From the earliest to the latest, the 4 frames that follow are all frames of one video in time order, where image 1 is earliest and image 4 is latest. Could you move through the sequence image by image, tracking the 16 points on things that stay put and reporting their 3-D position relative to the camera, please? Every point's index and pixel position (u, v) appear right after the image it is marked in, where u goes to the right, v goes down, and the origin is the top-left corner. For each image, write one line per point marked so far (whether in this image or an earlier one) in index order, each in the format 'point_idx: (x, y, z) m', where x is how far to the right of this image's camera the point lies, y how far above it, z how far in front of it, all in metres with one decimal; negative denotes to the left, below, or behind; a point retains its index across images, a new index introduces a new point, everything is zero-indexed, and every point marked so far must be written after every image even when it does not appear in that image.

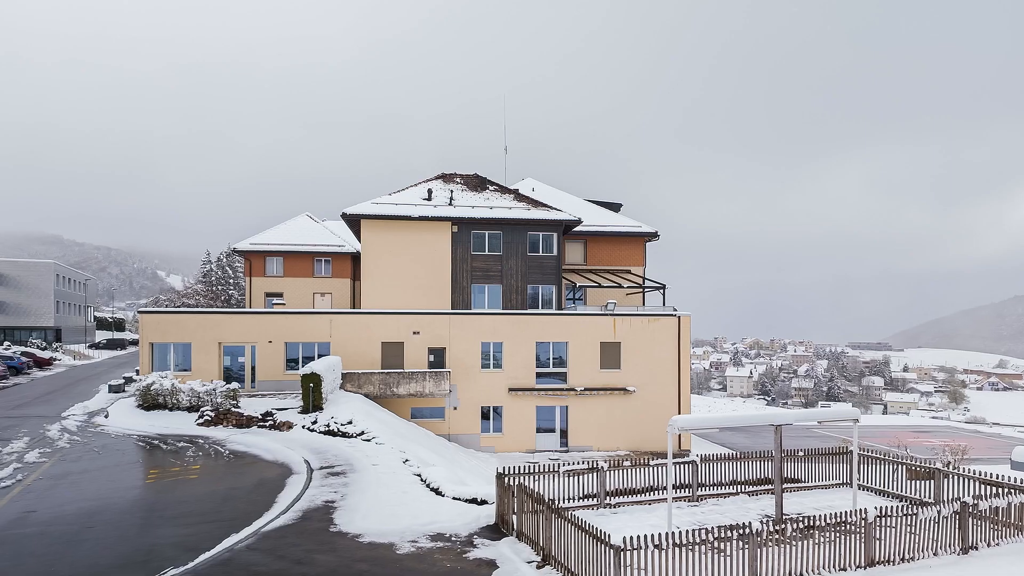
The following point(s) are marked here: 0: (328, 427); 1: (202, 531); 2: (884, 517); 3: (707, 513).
0: (-5.9, -4.5, +18.2) m
1: (-5.2, -4.1, +9.5) m
2: (+5.5, -3.5, +8.5) m
3: (+3.7, -4.3, +10.8) m
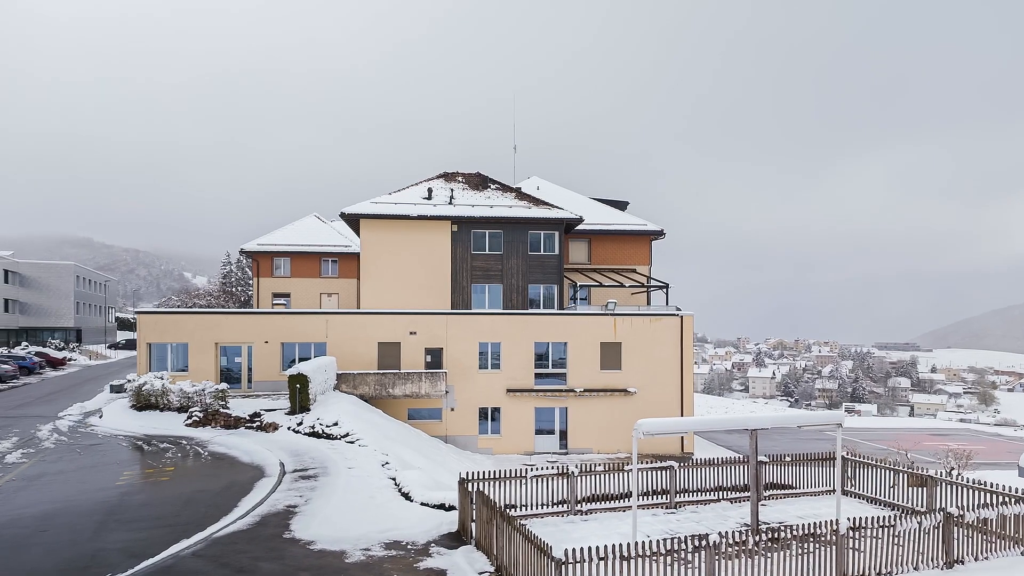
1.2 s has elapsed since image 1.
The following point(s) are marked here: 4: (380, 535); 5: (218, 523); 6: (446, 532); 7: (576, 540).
0: (-6.3, -4.5, +18.0) m
1: (-5.9, -4.1, +9.2) m
2: (+4.8, -3.4, +8.0) m
3: (+3.1, -4.2, +10.3) m
4: (-2.2, -4.1, +9.4) m
5: (-5.2, -4.1, +9.9) m
6: (-1.1, -4.1, +9.6) m
7: (+1.0, -4.2, +9.5) m
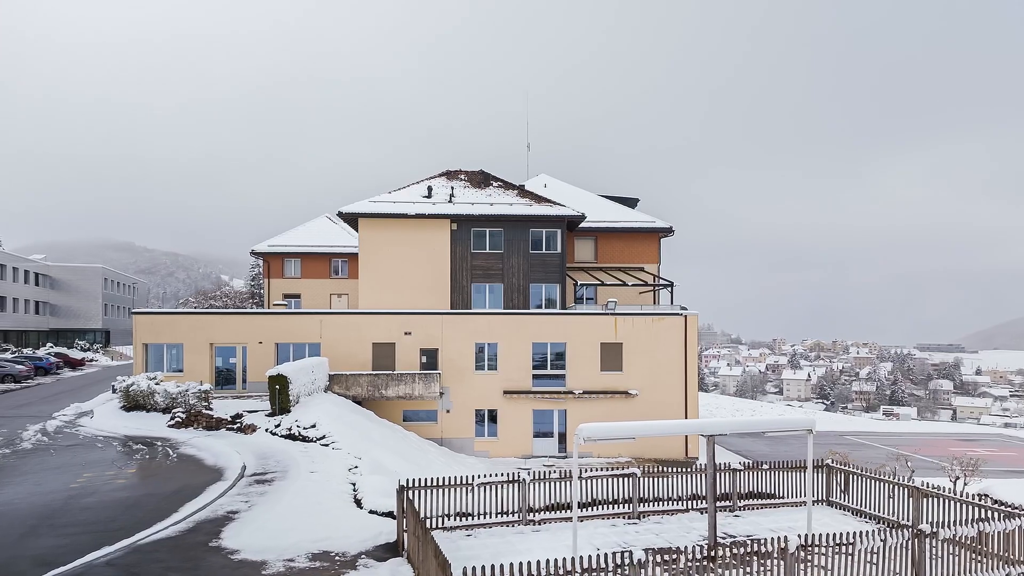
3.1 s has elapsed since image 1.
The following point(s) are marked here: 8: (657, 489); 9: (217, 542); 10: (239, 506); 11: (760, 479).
0: (-6.9, -4.5, +17.6) m
1: (-6.8, -4.0, +8.9) m
2: (+3.8, -3.3, +7.2) m
3: (+2.2, -4.1, +9.6) m
4: (-3.1, -4.0, +8.9) m
5: (-6.1, -4.0, +9.5) m
6: (-2.1, -4.1, +9.0) m
7: (+0.1, -4.1, +8.8) m
8: (+2.7, -3.7, +10.5) m
9: (-4.6, -4.0, +8.9) m
10: (-5.1, -4.1, +10.6) m
11: (+4.9, -3.8, +11.3) m
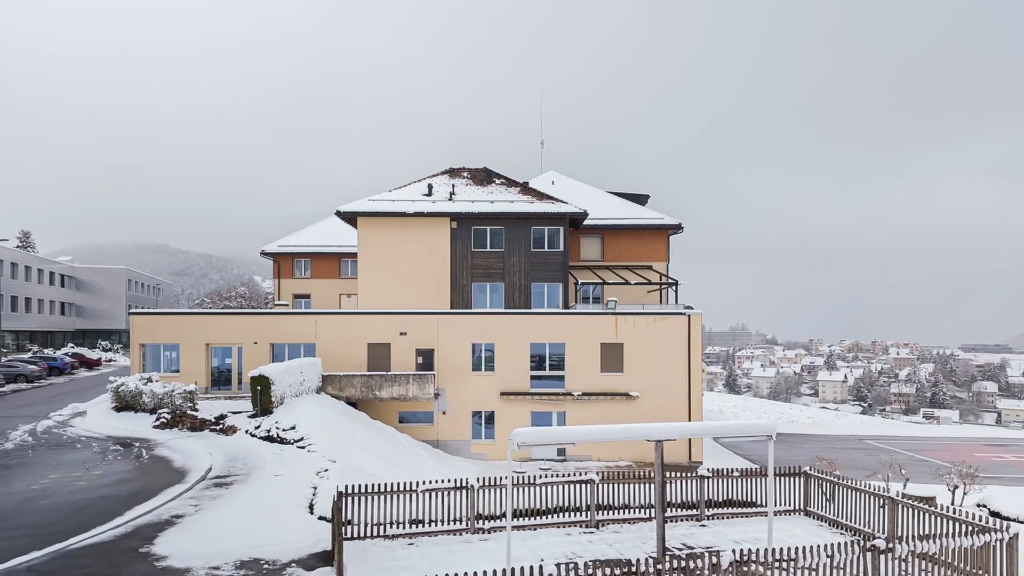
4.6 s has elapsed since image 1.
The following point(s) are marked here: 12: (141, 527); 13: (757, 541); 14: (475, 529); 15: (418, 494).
0: (-7.4, -4.4, +17.4) m
1: (-7.7, -4.0, +8.7) m
2: (+2.9, -3.2, +6.6) m
3: (+1.3, -4.1, +9.0) m
4: (-4.0, -4.0, +8.5) m
5: (-6.9, -4.0, +9.3) m
6: (-2.9, -4.0, +8.7) m
7: (-0.8, -4.1, +8.4) m
8: (+1.9, -3.7, +10.0) m
9: (-5.5, -3.9, +8.6) m
10: (-5.9, -4.0, +10.3) m
11: (+4.1, -3.7, +10.6) m
12: (-6.2, -4.0, +9.4) m
13: (+4.1, -4.1, +9.3) m
14: (-0.6, -4.0, +9.3) m
15: (-1.5, -3.4, +9.2) m
